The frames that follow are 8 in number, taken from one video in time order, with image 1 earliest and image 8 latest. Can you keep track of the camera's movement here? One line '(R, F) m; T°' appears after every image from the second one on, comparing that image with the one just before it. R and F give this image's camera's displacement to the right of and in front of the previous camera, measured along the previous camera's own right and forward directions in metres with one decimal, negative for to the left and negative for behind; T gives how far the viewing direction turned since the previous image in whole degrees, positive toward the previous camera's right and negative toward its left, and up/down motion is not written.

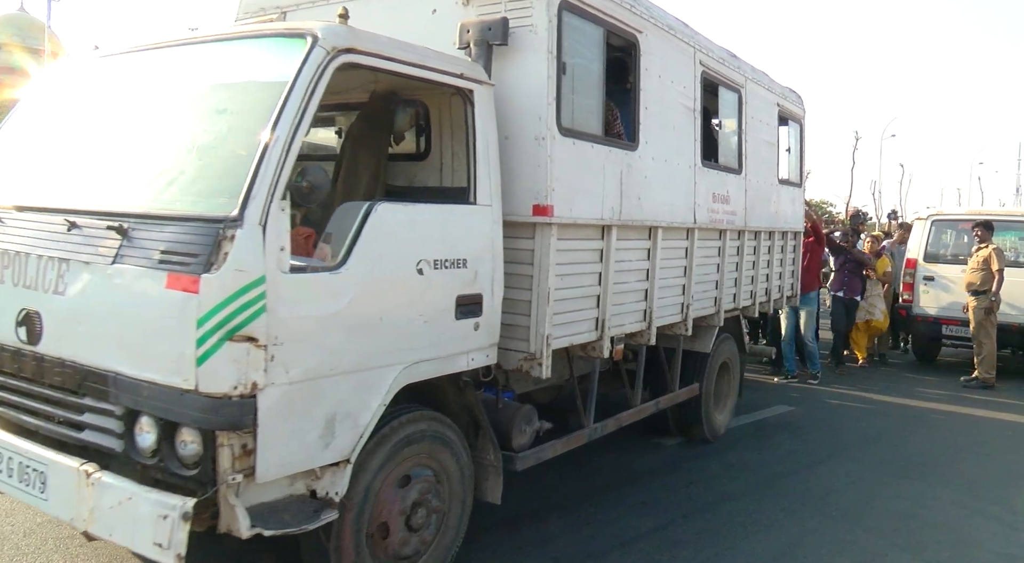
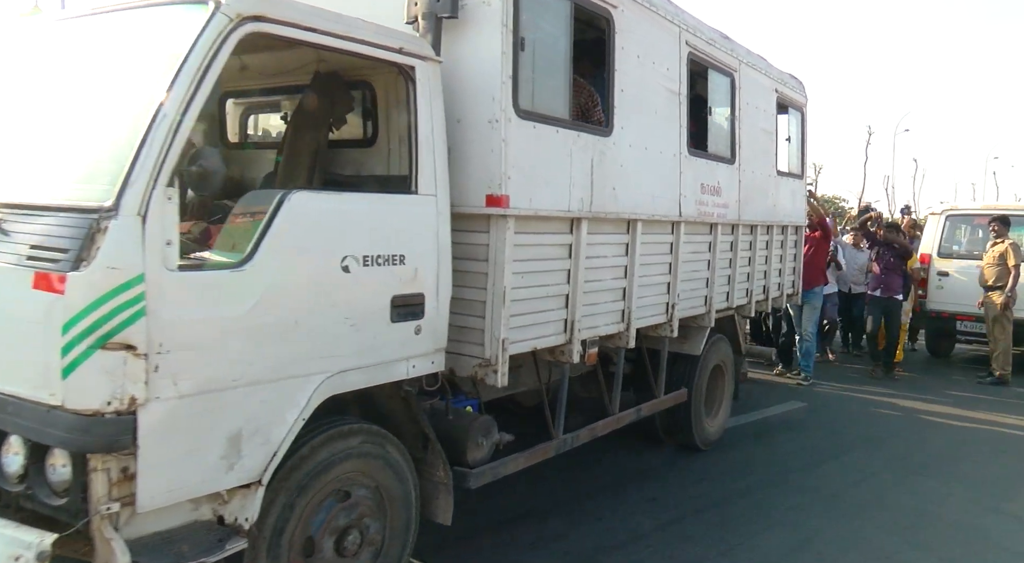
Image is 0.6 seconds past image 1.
(+0.3, +0.4) m; -1°
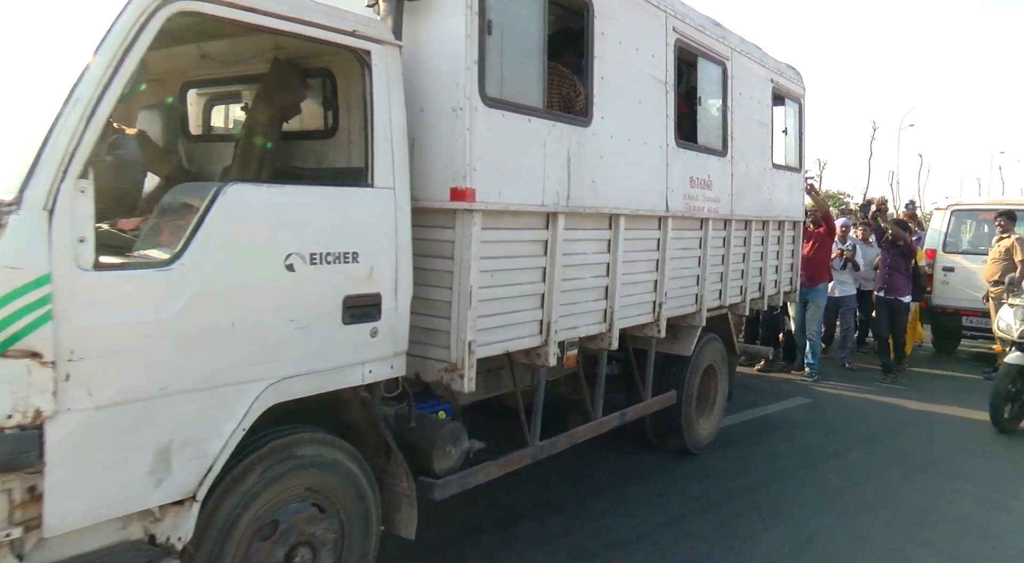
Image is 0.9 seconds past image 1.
(+0.2, +0.2) m; 0°
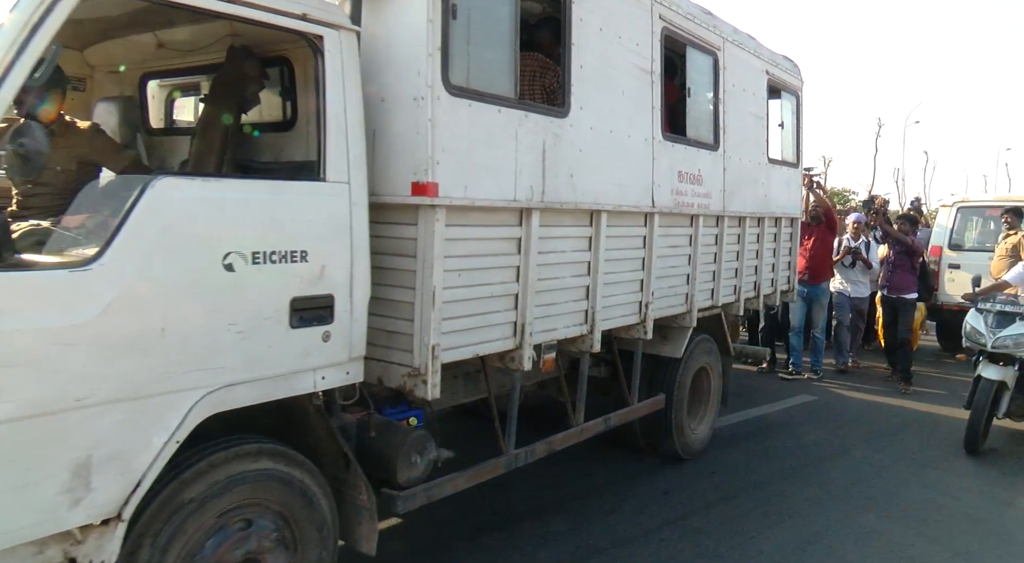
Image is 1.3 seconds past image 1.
(+0.2, +0.2) m; 0°
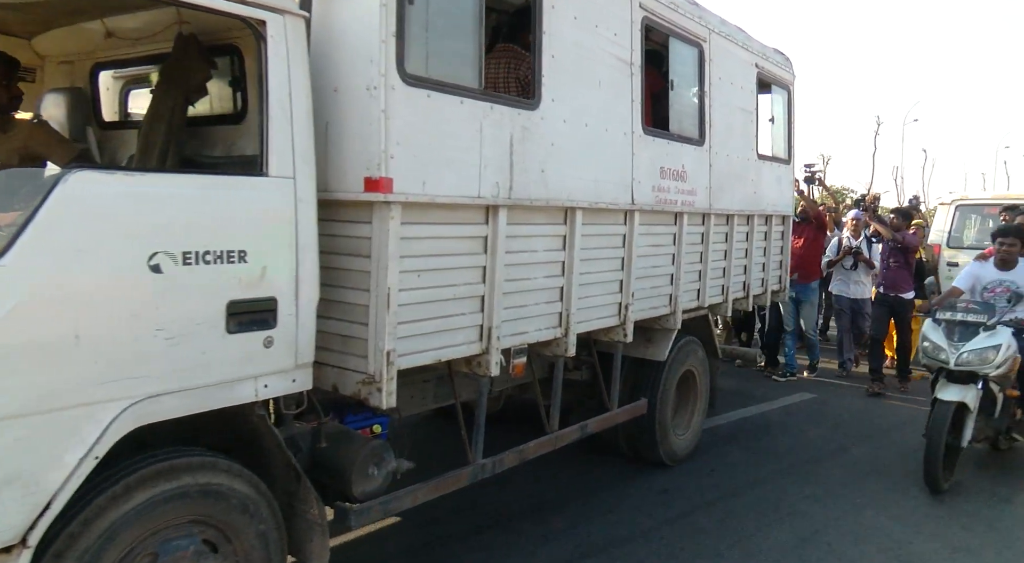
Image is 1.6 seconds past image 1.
(+0.2, +0.2) m; 0°
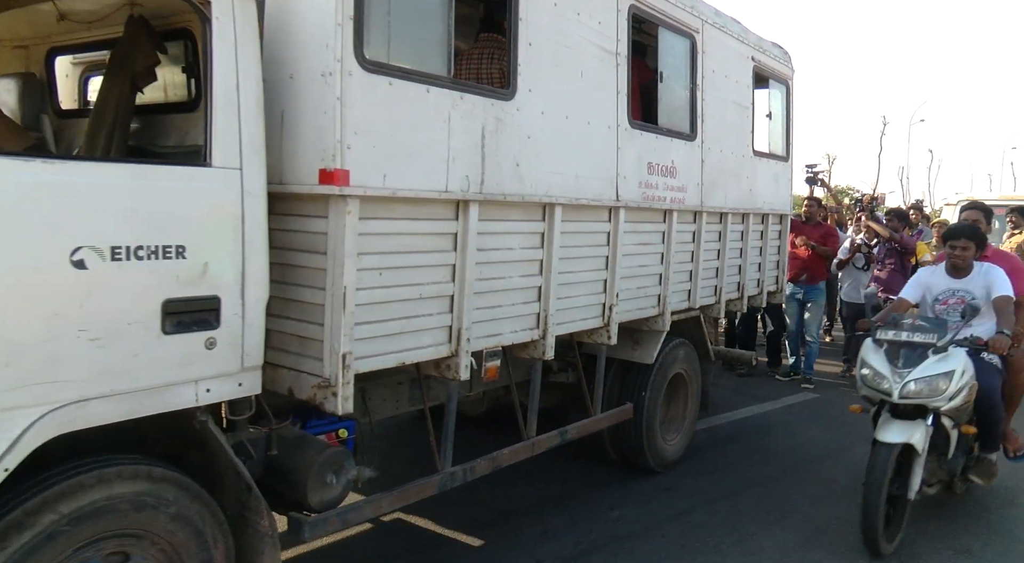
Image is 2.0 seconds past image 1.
(+0.1, +0.2) m; 0°
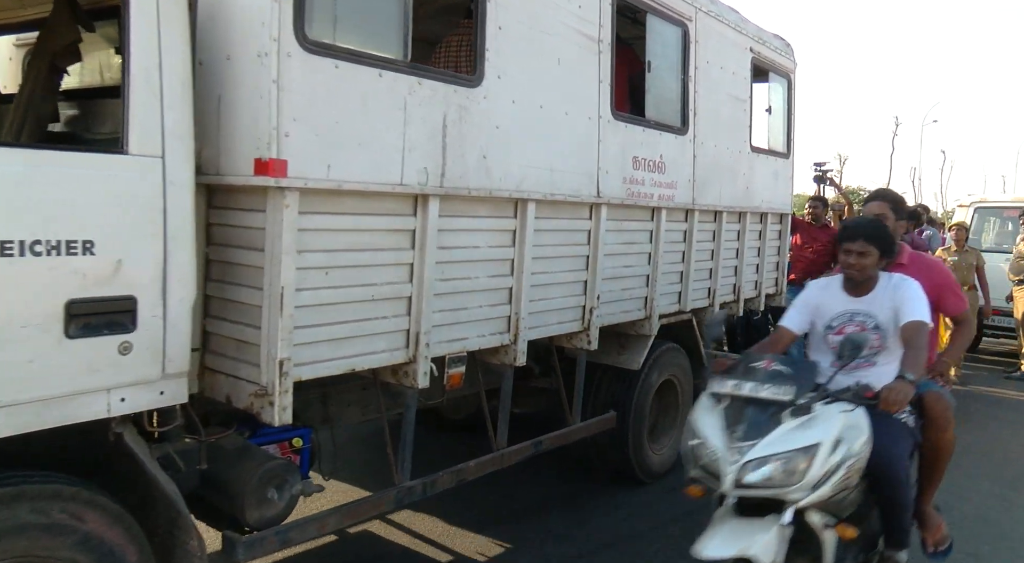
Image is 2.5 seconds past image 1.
(+0.2, +0.3) m; -1°
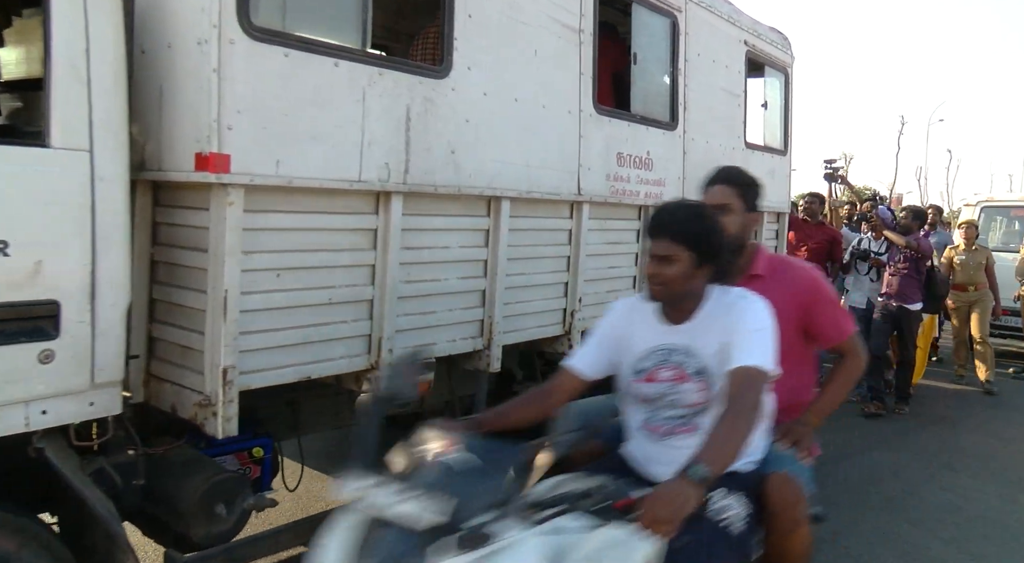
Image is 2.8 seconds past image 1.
(+0.1, +0.2) m; 0°
